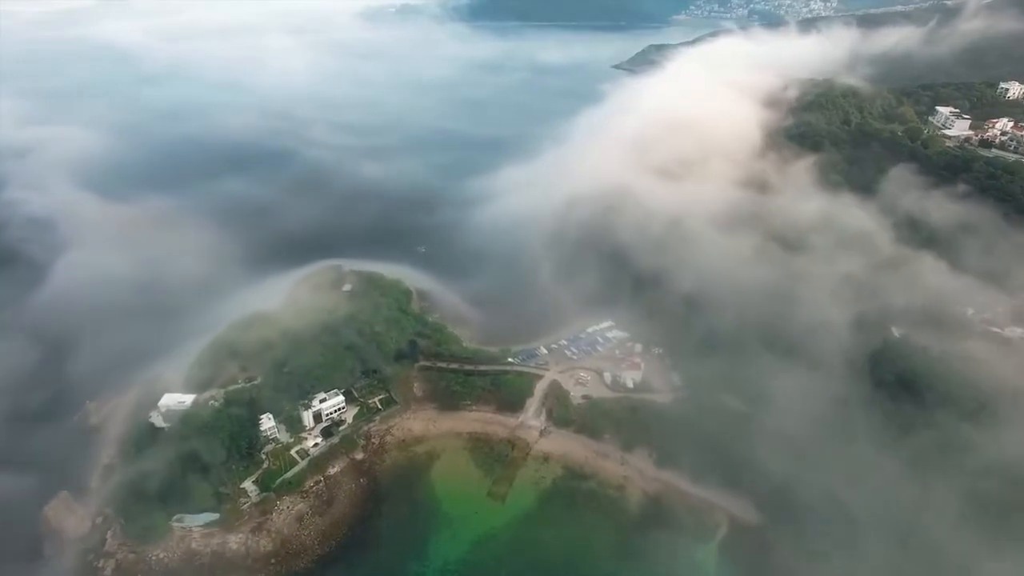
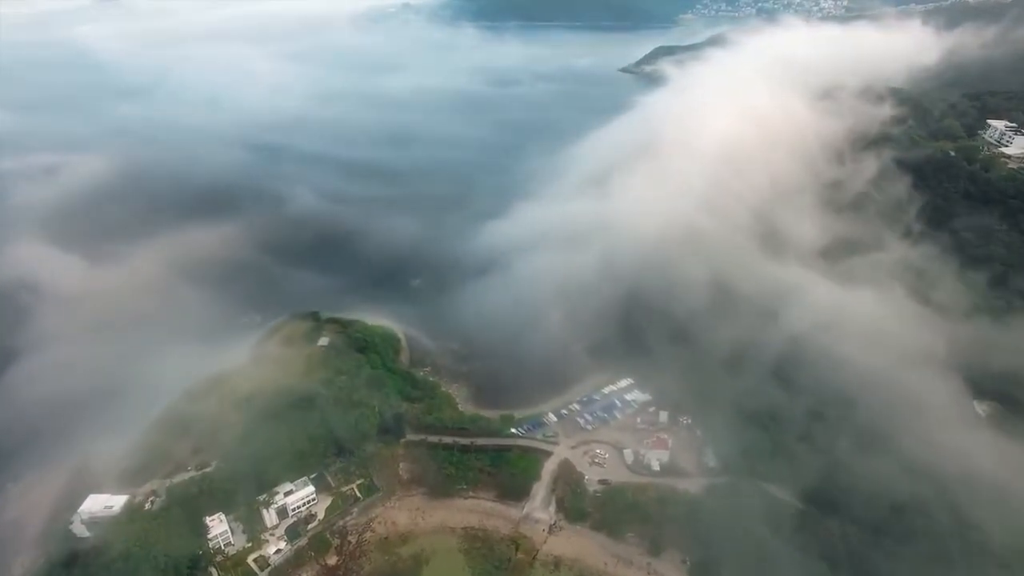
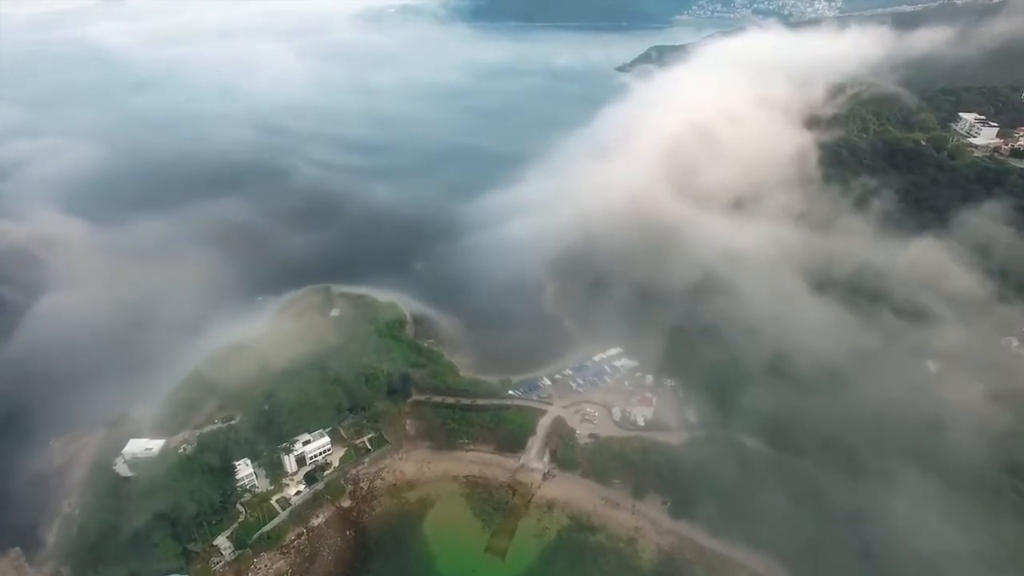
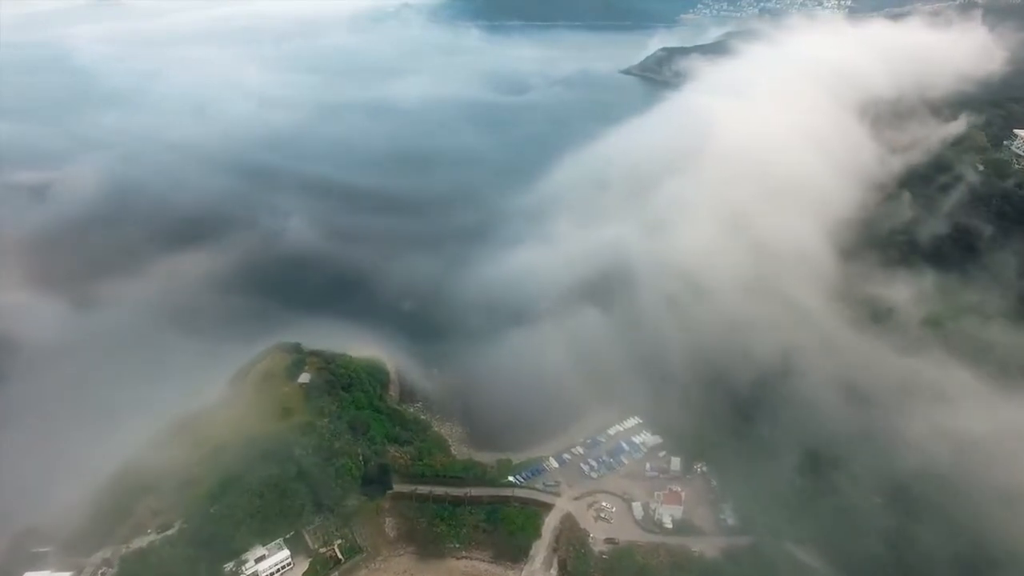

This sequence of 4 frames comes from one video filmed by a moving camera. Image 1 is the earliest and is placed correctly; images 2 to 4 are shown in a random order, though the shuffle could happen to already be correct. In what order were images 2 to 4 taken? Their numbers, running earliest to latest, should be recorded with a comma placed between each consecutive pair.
3, 2, 4
